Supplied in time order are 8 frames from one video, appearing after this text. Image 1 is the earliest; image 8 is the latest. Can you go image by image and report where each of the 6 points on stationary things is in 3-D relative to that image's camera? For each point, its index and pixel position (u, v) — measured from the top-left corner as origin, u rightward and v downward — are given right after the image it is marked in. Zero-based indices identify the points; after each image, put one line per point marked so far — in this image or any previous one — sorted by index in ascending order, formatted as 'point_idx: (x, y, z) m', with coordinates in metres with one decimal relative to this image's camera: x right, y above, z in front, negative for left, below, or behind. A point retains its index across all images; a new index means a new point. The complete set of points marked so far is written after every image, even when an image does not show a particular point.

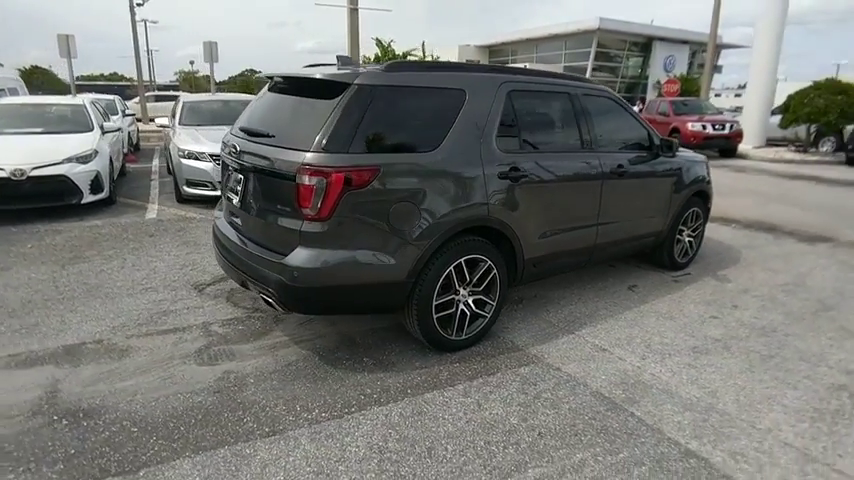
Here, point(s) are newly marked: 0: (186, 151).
0: (-3.6, +1.3, +7.3) m
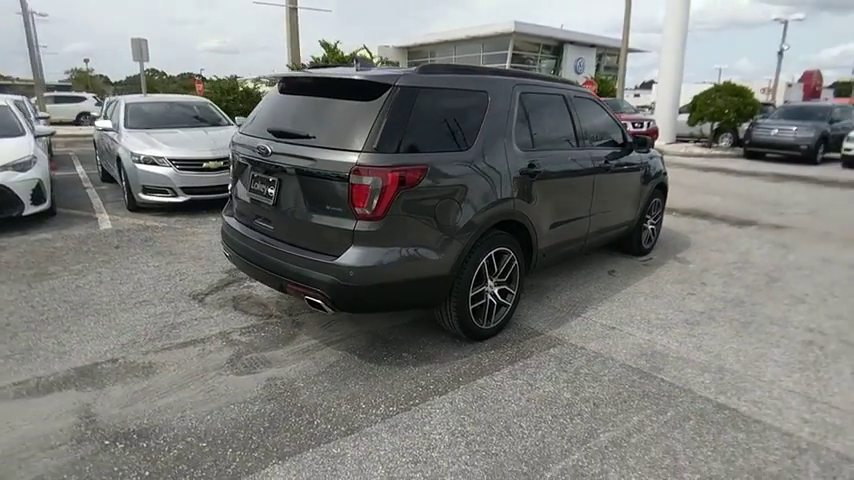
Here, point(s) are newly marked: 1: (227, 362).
0: (-4.0, +1.2, +6.8) m
1: (-1.4, -0.9, +3.5) m
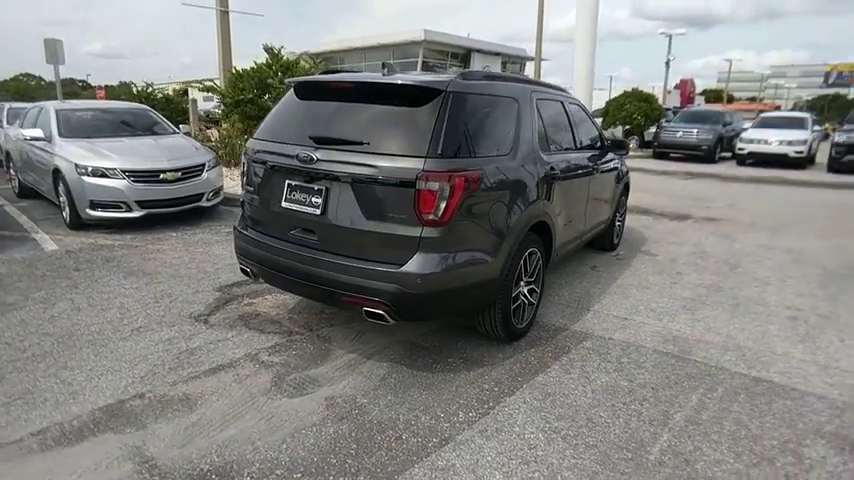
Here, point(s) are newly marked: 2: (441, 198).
0: (-4.2, +0.9, +6.0) m
1: (-1.0, -1.0, +3.2) m
2: (+0.1, +0.3, +2.9) m
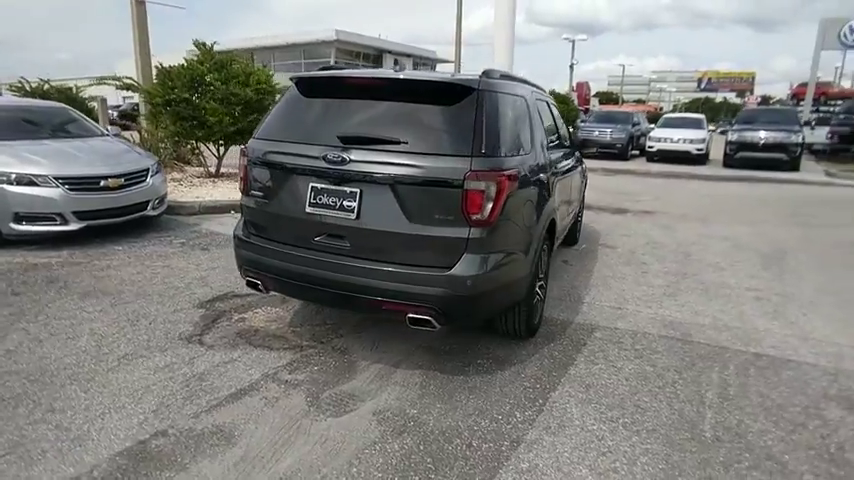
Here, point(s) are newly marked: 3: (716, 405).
0: (-4.5, +0.7, +5.2) m
1: (-0.7, -1.0, +3.0) m
2: (+0.4, +0.3, +2.9) m
3: (+1.8, -1.0, +3.0) m
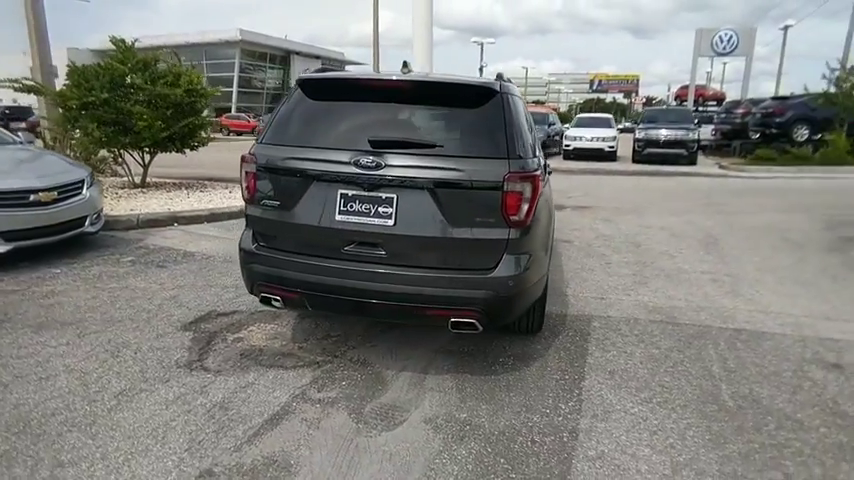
0: (-4.6, +0.4, +4.3) m
1: (-0.4, -1.1, +2.9) m
2: (+0.6, +0.3, +3.0) m
3: (+2.0, -0.9, +3.3) m
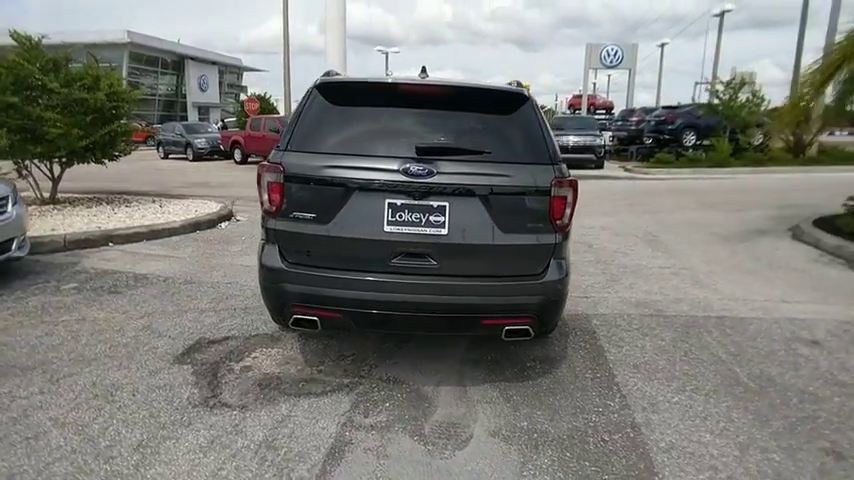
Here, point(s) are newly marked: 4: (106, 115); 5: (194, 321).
0: (-4.5, +0.2, +3.4) m
1: (0.0, -1.1, +2.7) m
2: (+0.9, +0.2, +3.0) m
3: (+2.3, -0.9, +3.6) m
4: (-4.7, +1.8, +7.1) m
5: (-2.0, -0.7, +4.1) m
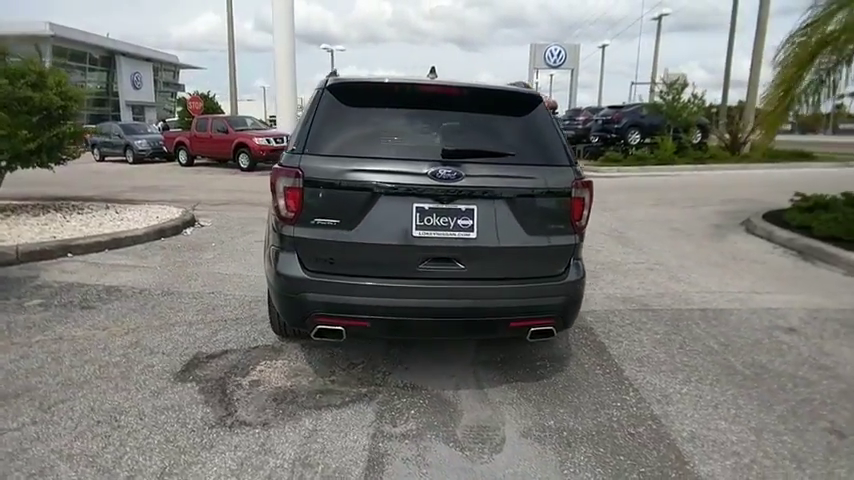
0: (-4.3, 0.0, +2.9) m
1: (+0.2, -1.2, +2.7) m
2: (+1.0, +0.2, +3.1) m
3: (+2.4, -0.9, +3.8) m
4: (-5.1, +1.7, +6.5) m
5: (-1.9, -0.8, +3.9) m
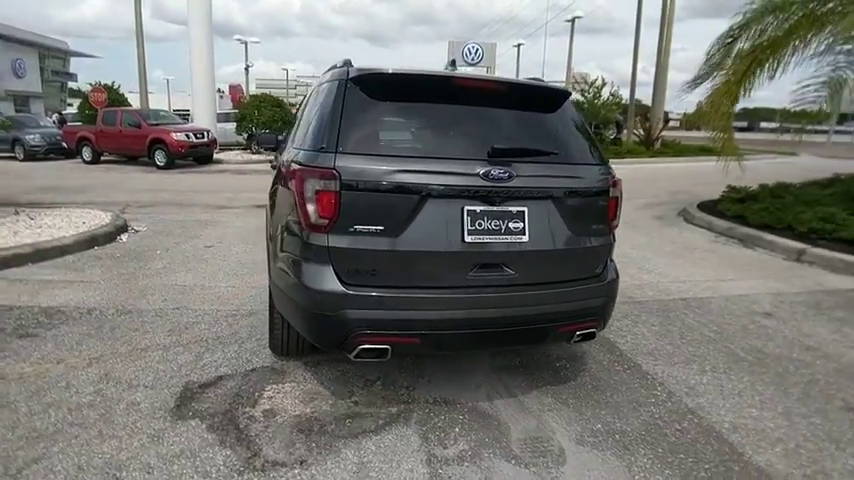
0: (-4.0, -0.1, +1.9) m
1: (+0.5, -1.2, +2.5) m
2: (+1.2, +0.2, +3.1) m
3: (+2.5, -0.8, +4.0) m
4: (-5.4, +1.5, +5.4) m
5: (-1.8, -0.8, +3.3) m
